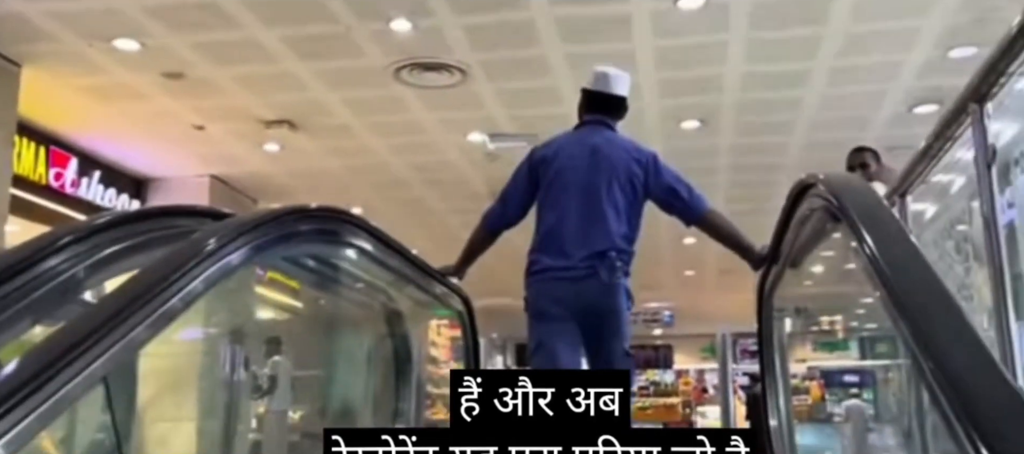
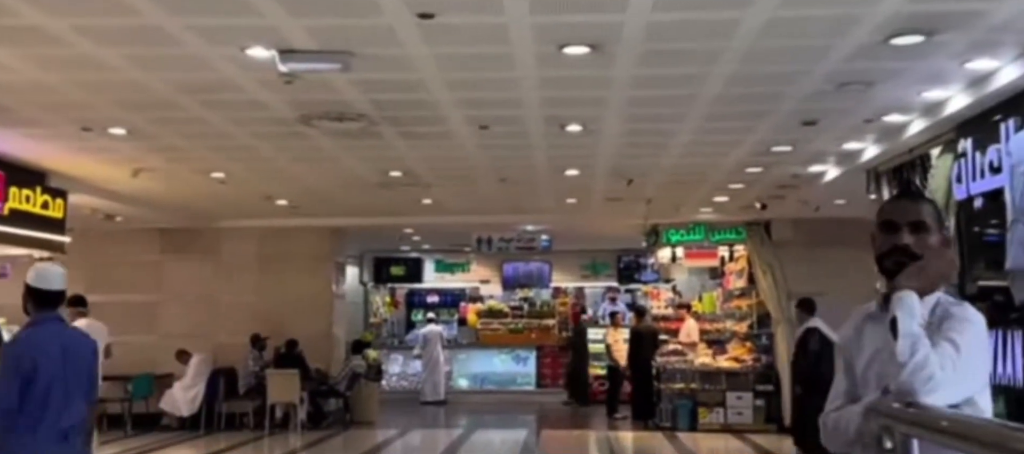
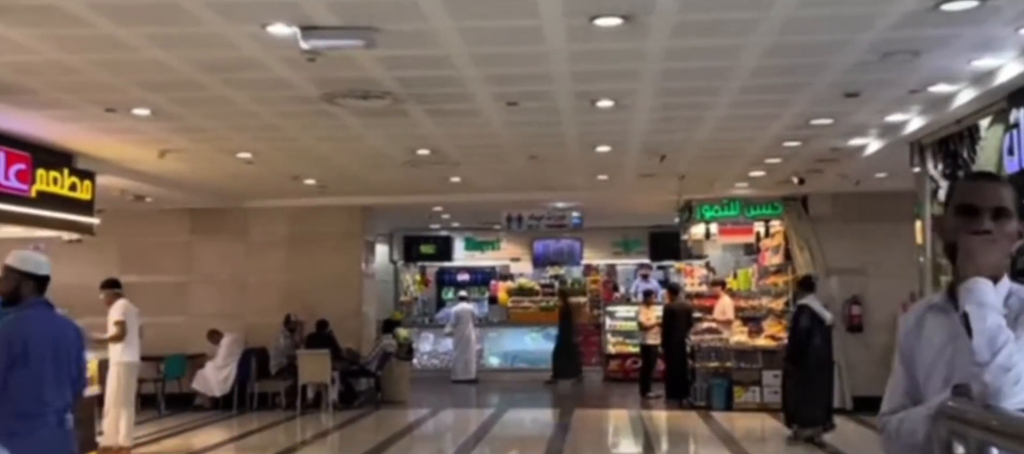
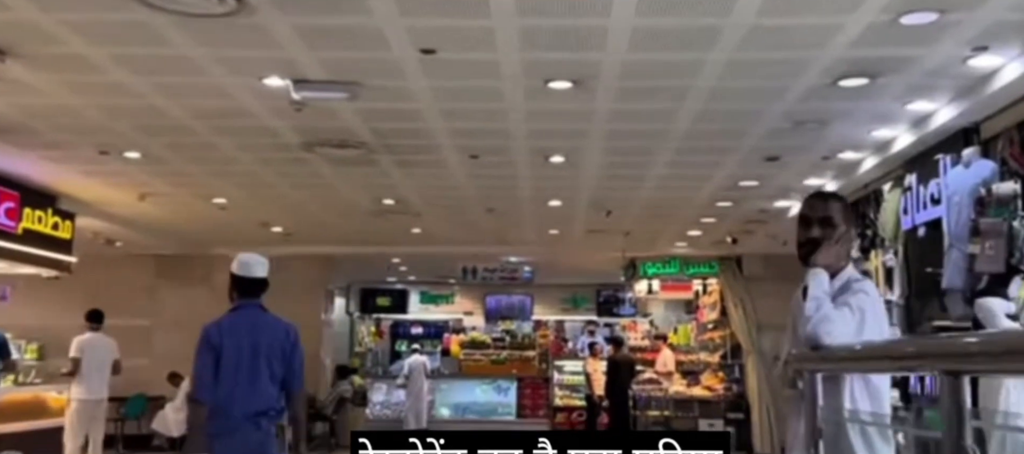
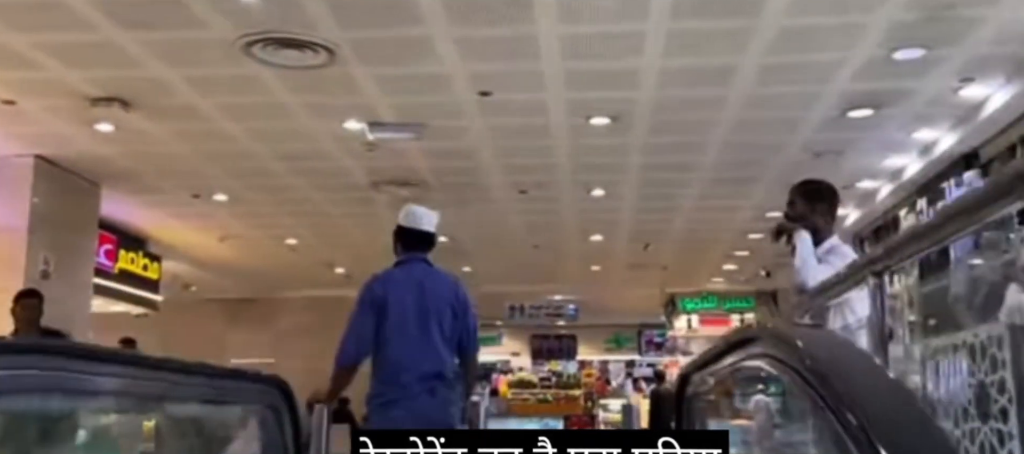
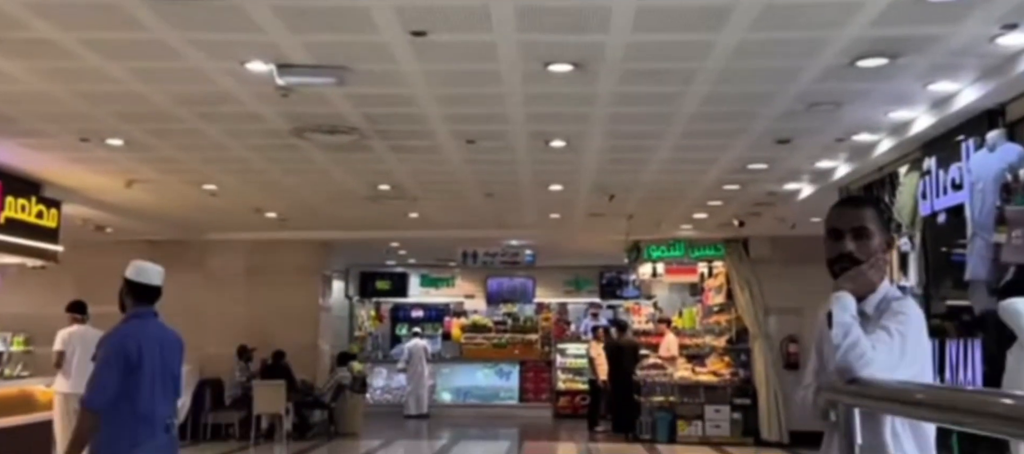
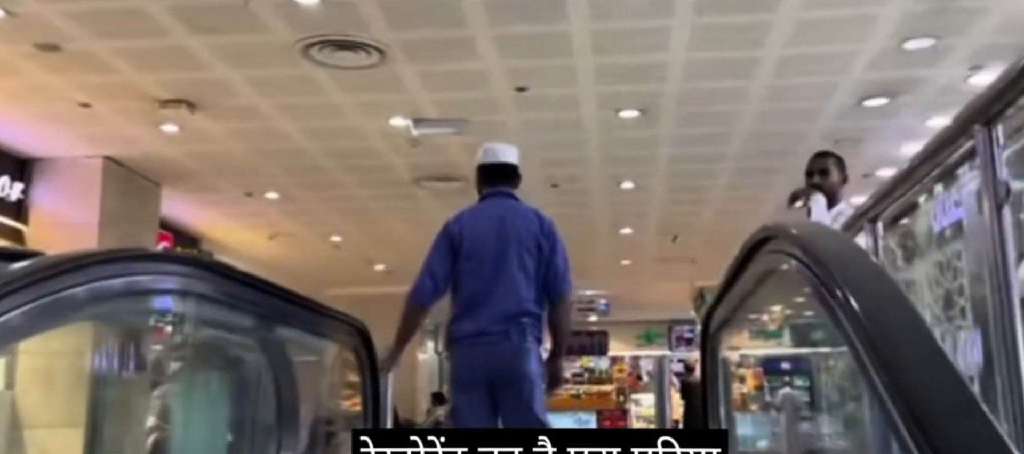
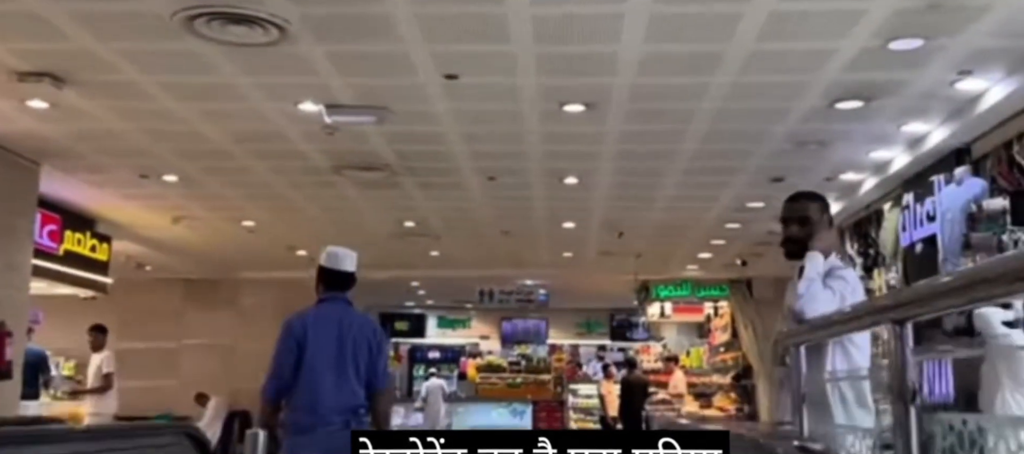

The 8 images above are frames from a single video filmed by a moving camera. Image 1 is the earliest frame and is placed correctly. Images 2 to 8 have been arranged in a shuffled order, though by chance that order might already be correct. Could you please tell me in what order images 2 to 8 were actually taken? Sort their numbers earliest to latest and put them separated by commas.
7, 5, 8, 4, 6, 2, 3
